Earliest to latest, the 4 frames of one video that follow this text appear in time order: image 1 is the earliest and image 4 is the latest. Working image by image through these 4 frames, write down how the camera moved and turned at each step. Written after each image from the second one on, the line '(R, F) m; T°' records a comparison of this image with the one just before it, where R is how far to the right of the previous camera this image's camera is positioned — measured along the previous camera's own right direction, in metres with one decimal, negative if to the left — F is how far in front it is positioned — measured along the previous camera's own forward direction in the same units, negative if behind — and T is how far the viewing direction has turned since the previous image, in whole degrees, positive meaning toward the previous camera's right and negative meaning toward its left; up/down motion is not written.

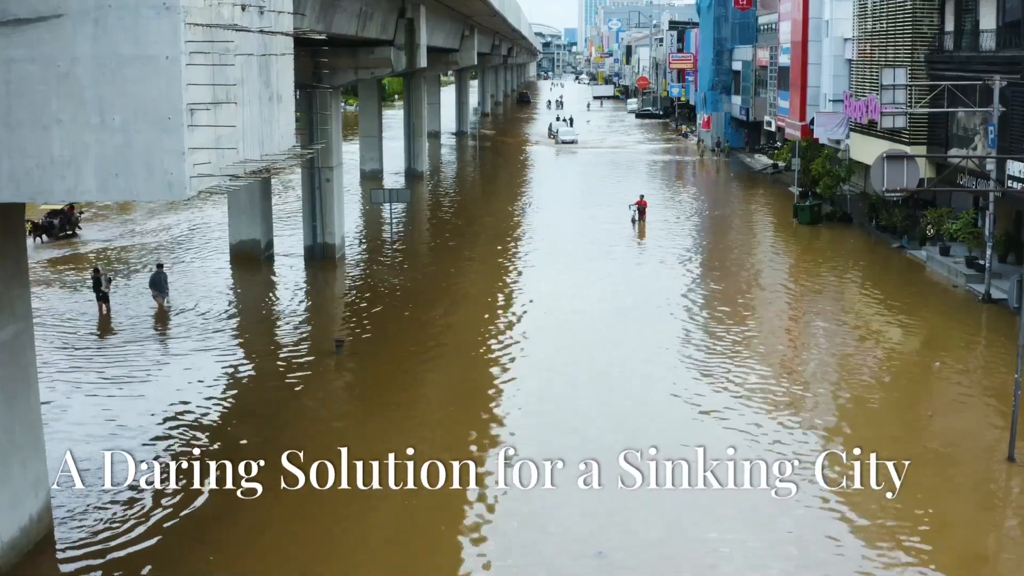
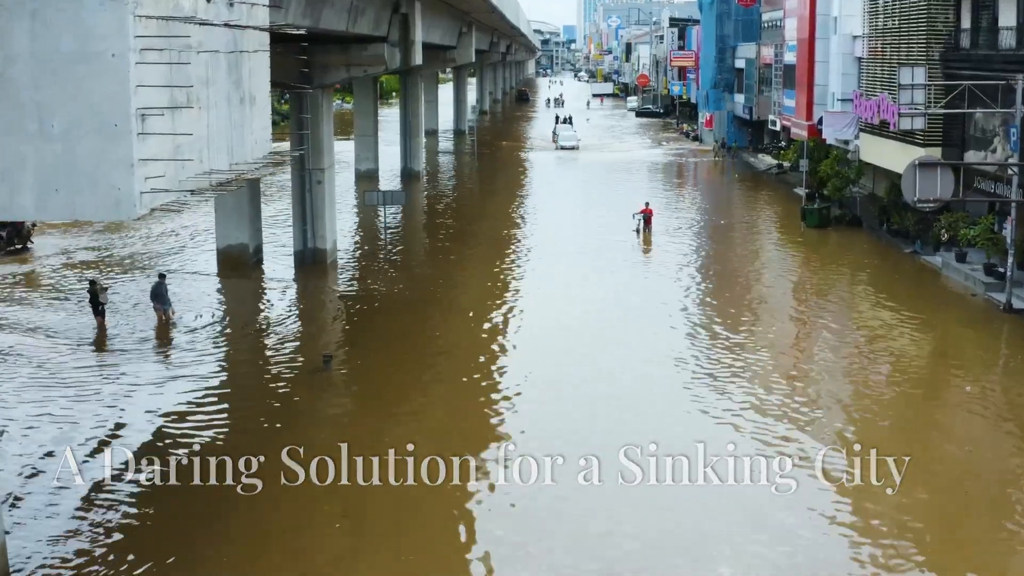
(0.0, +0.9) m; 0°
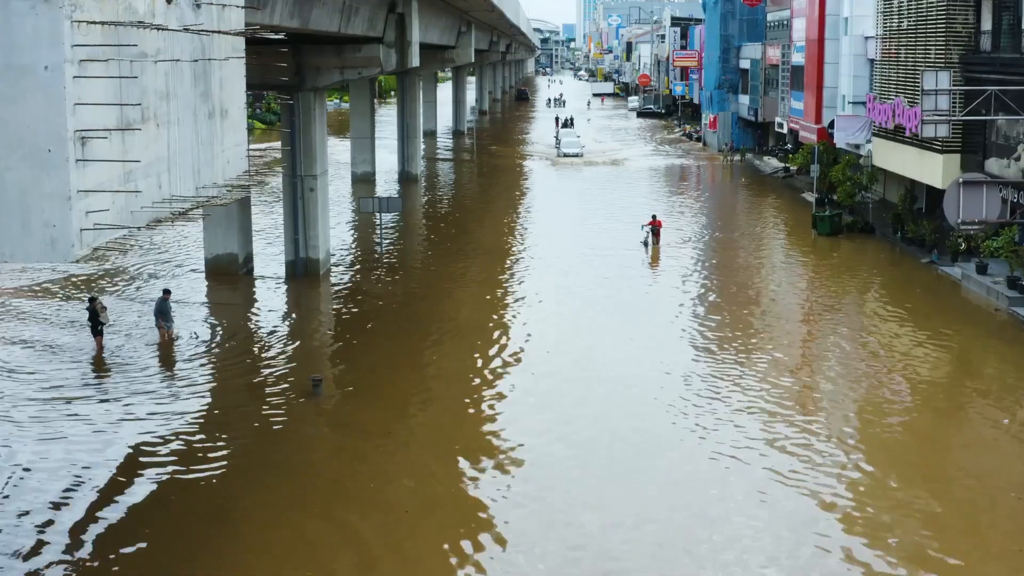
(0.0, +0.9) m; 0°
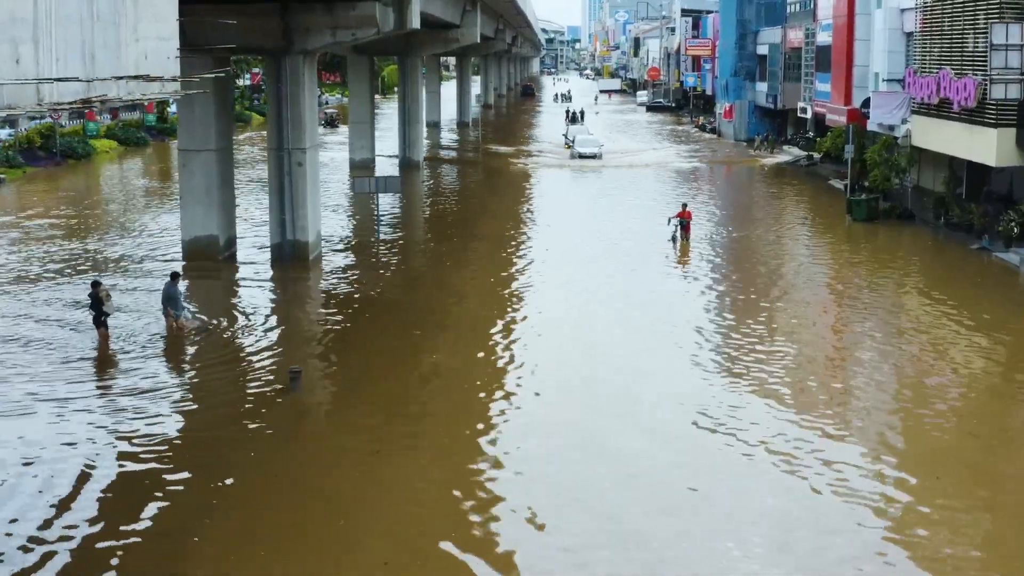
(-0.1, +2.0) m; 0°
